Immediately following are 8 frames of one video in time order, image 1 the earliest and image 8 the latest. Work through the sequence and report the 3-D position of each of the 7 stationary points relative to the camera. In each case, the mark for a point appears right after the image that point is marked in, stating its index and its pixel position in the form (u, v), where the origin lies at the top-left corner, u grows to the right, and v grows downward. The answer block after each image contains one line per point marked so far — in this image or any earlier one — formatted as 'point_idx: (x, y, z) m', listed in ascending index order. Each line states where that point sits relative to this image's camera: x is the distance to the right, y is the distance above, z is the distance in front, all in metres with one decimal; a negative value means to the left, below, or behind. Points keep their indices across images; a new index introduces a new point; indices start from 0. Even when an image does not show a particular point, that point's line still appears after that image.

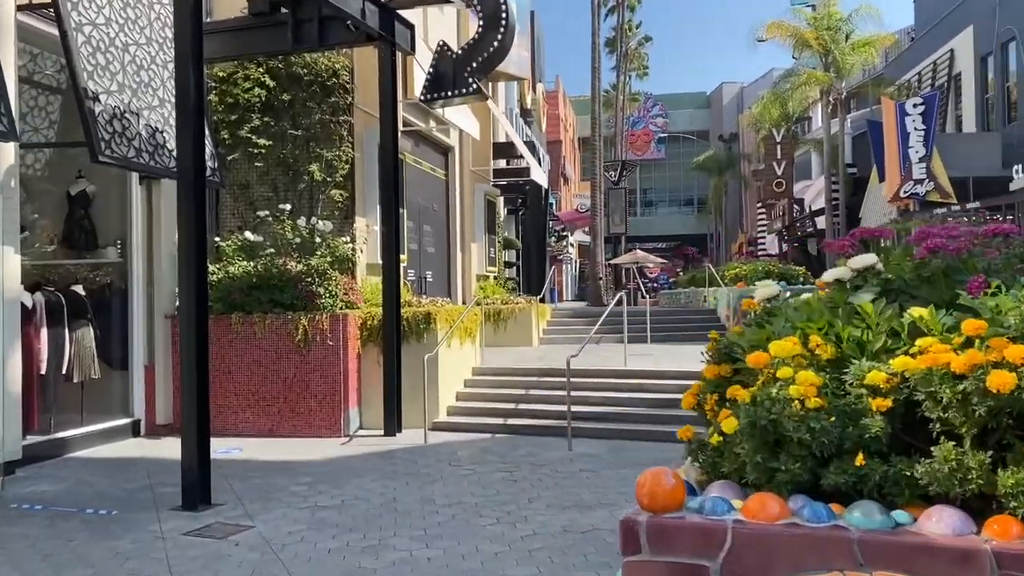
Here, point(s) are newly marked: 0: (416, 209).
0: (-1.7, +1.4, +14.9) m
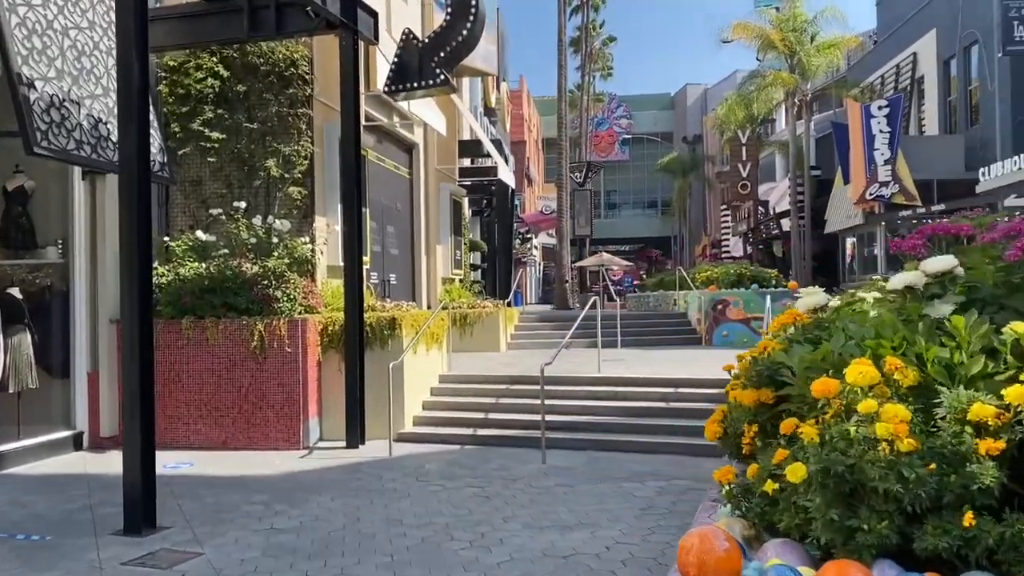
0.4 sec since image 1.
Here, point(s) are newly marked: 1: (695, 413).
0: (-2.2, +1.3, +14.3) m
1: (+2.1, -1.4, +10.1) m
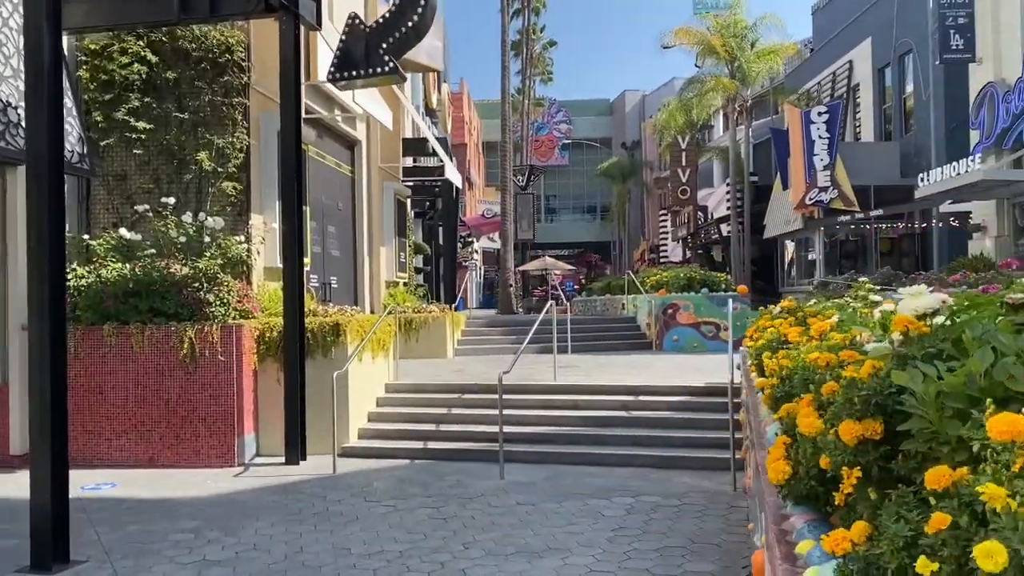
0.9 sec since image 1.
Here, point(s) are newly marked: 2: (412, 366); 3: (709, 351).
0: (-3.0, +1.3, +13.6) m
1: (+1.6, -1.5, +9.6) m
2: (-1.6, -1.3, +14.2) m
3: (+3.8, -1.2, +16.6) m
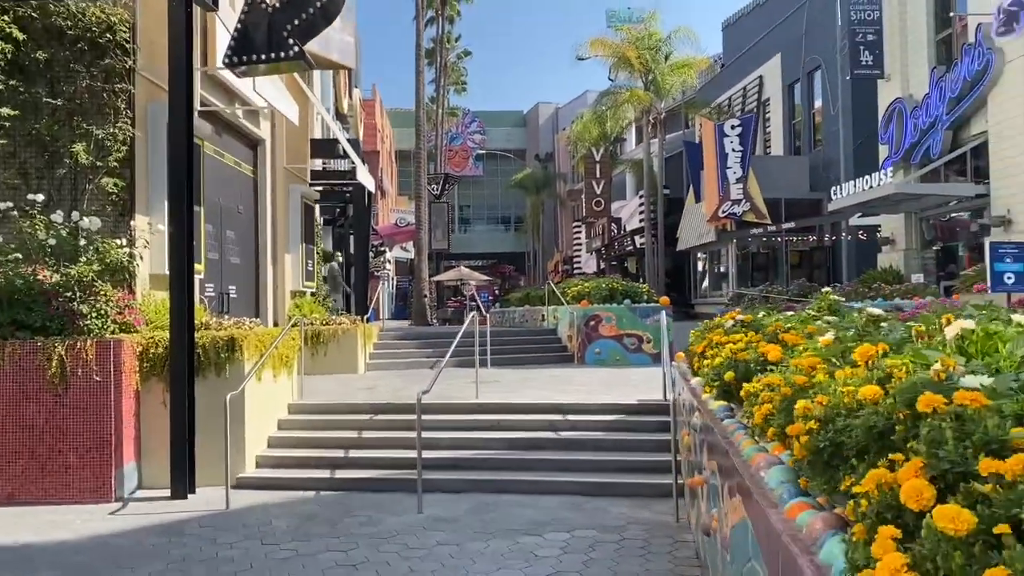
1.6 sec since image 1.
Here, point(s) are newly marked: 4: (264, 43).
0: (-4.2, +1.1, +12.4) m
1: (+0.8, -1.6, +8.9) m
2: (-2.9, -1.4, +13.1) m
3: (+2.2, -1.4, +16.1) m
4: (-2.9, +2.8, +10.1) m
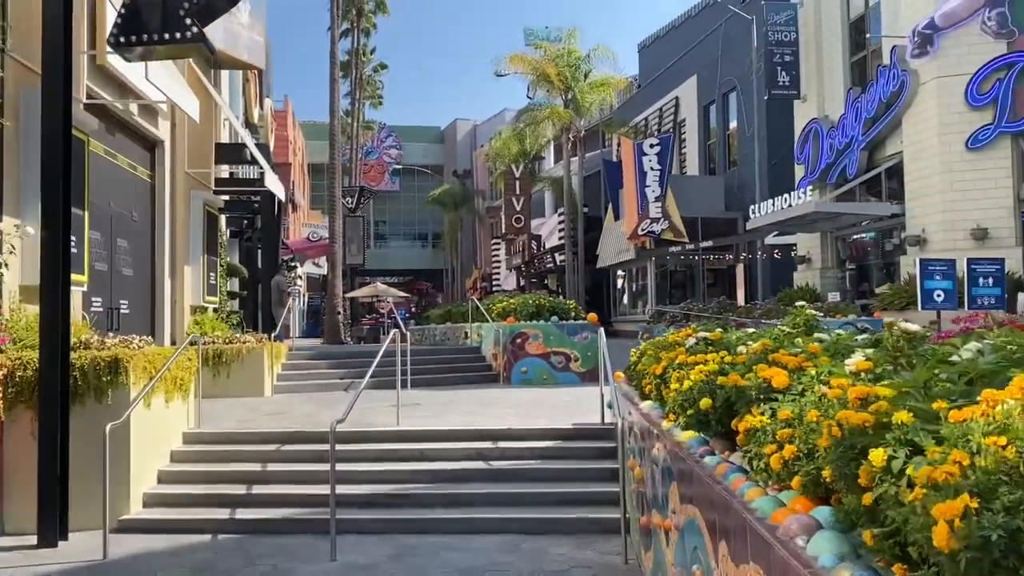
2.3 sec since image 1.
0: (-5.2, +0.9, +11.2) m
1: (+0.1, -1.7, +8.1) m
2: (-4.0, -1.6, +12.0) m
3: (+0.8, -1.7, +15.4) m
4: (-3.7, +2.7, +9.1) m
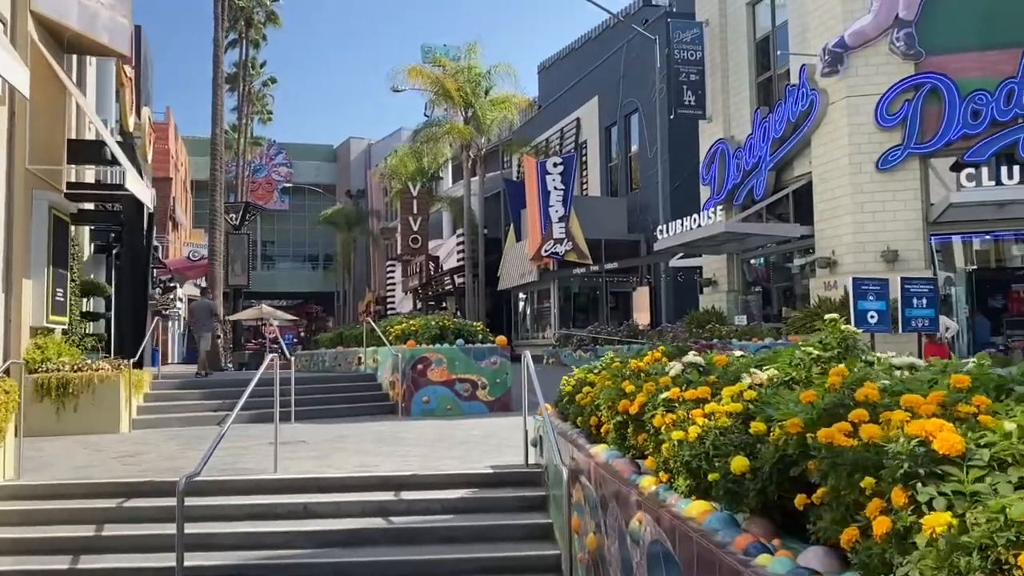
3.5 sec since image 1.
0: (-6.2, +0.8, +9.1) m
1: (-0.6, -1.8, +6.6) m
2: (-5.1, -1.8, +9.9) m
3: (-0.8, -2.0, +14.0) m
4: (-4.4, +2.6, +7.2) m
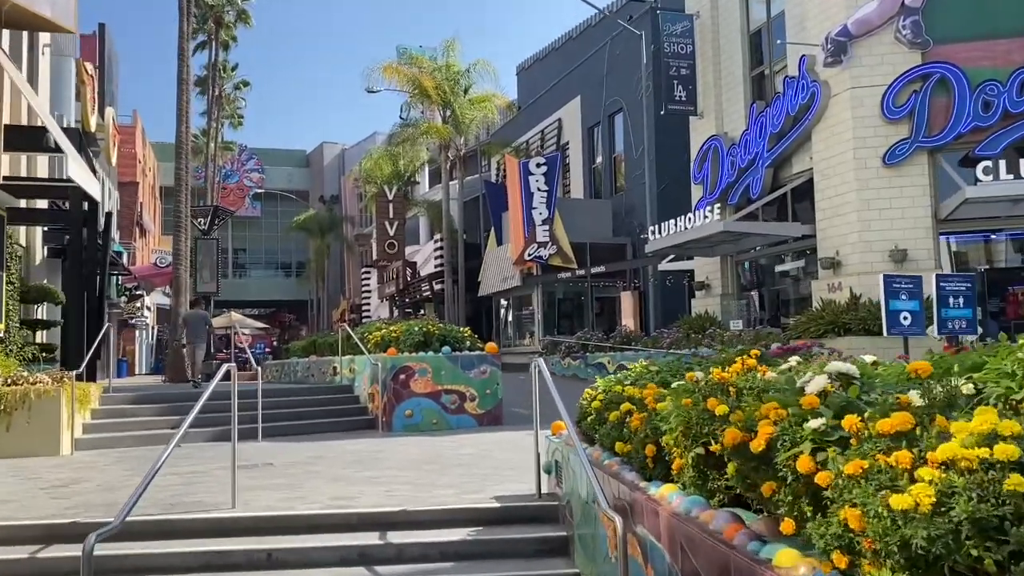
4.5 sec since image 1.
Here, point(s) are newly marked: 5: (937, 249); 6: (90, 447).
0: (-6.2, +0.8, +7.6) m
1: (-0.5, -1.8, +5.3) m
2: (-5.1, -1.8, +8.5) m
3: (-0.9, -2.1, +12.7) m
4: (-4.4, +2.6, +5.9) m
5: (+8.7, +0.8, +17.8) m
6: (-5.2, -1.9, +10.7) m
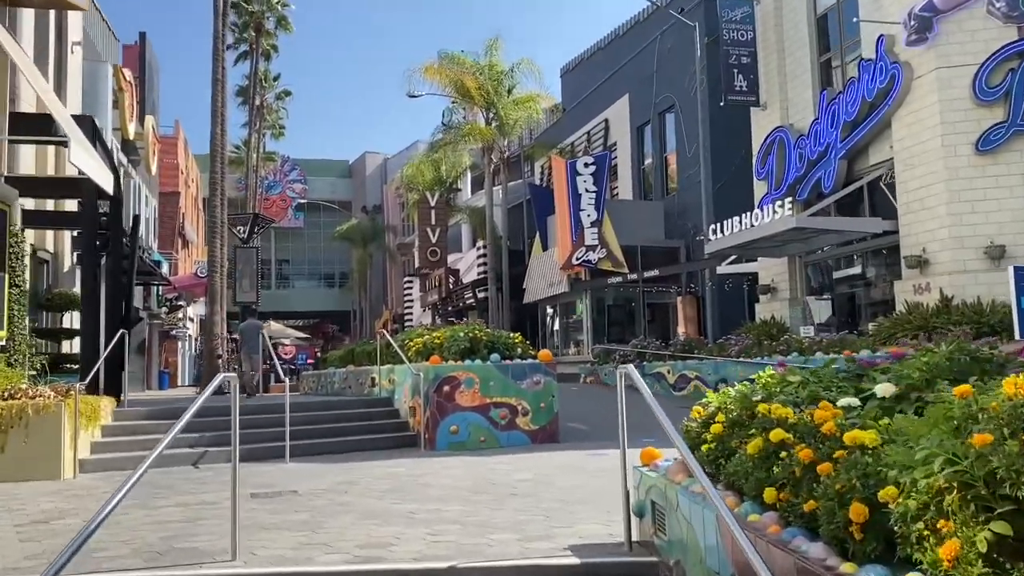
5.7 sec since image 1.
0: (-5.7, +0.8, +6.5) m
1: (-0.1, -1.7, +3.9) m
2: (-4.6, -1.8, +7.3) m
3: (-0.1, -2.1, +11.3) m
4: (-4.0, +2.6, +4.7) m
5: (+9.7, +0.8, +16.0) m
6: (-4.5, -2.0, +9.5) m
